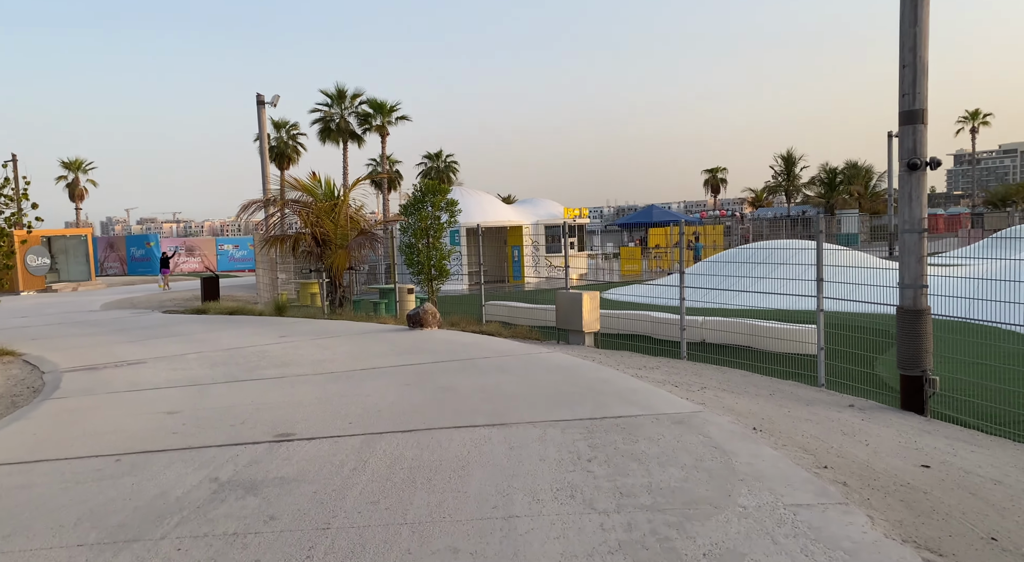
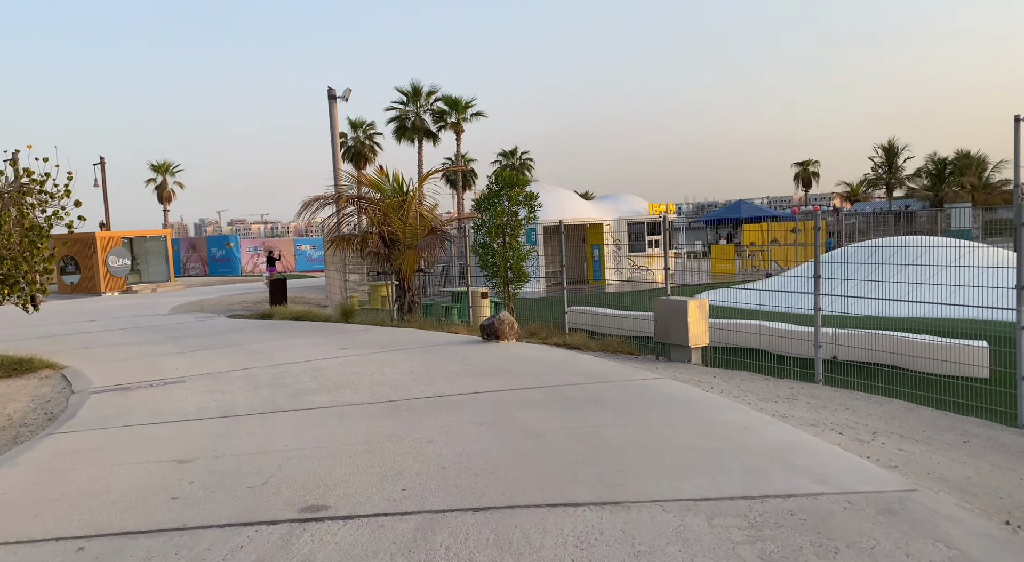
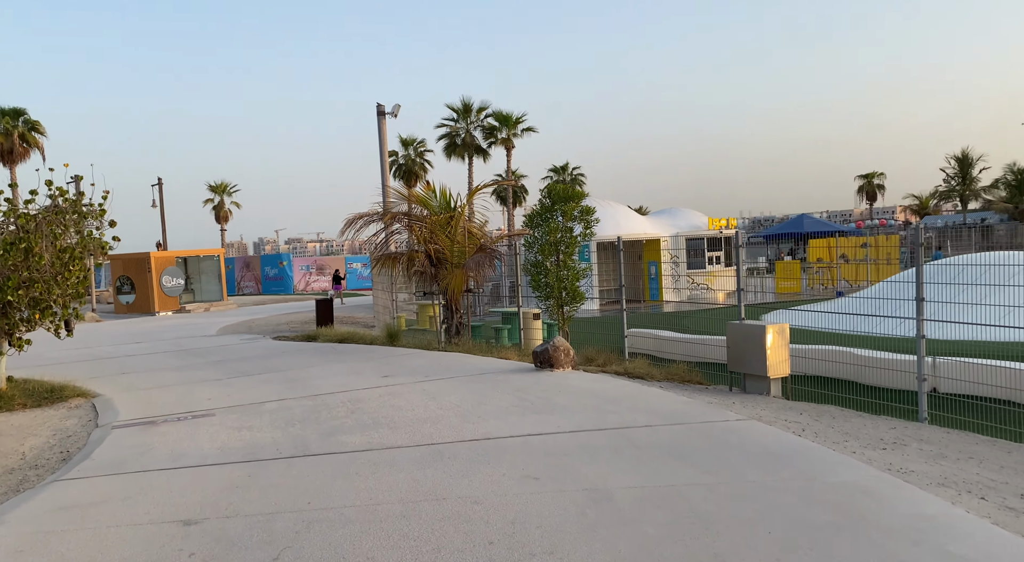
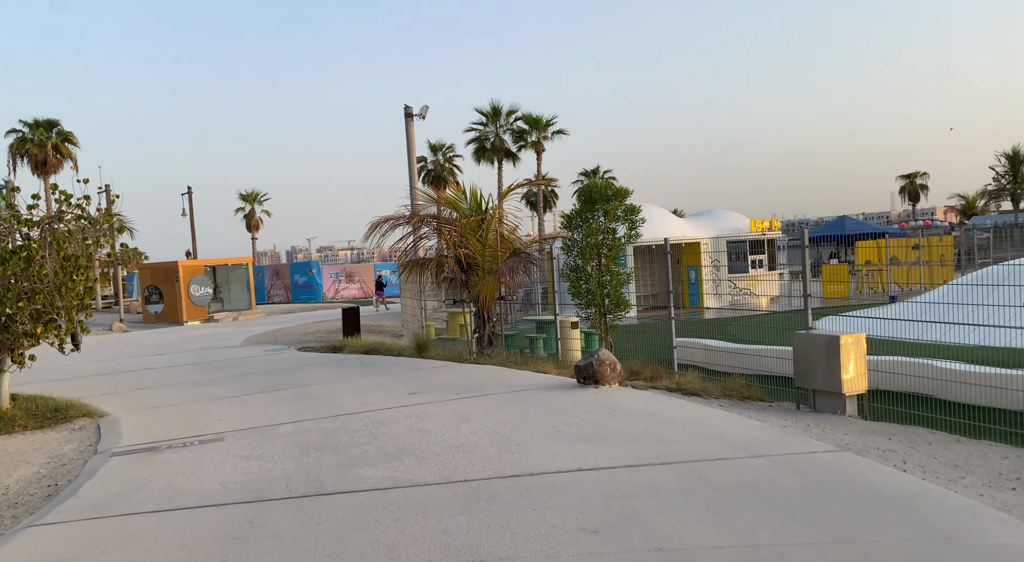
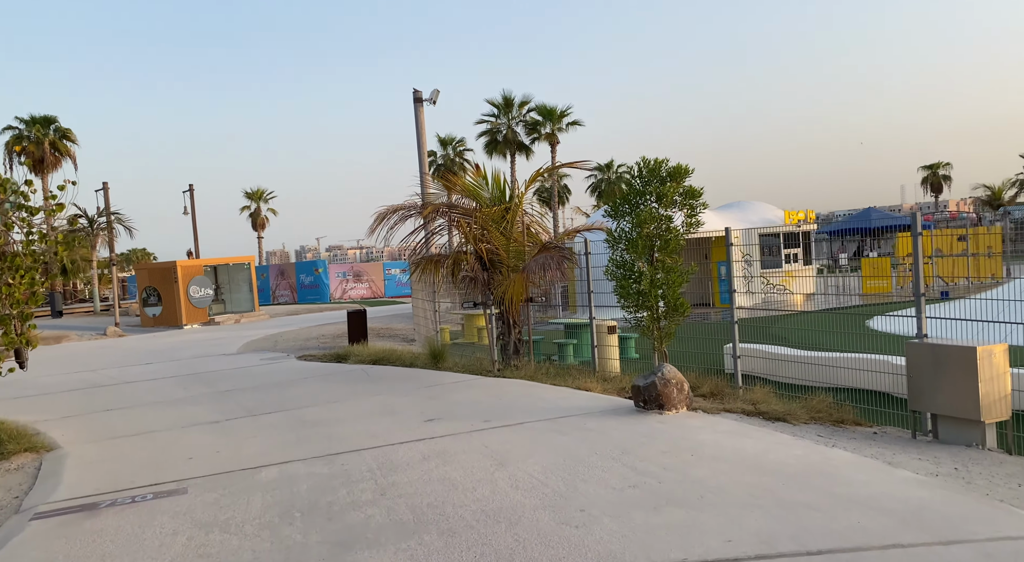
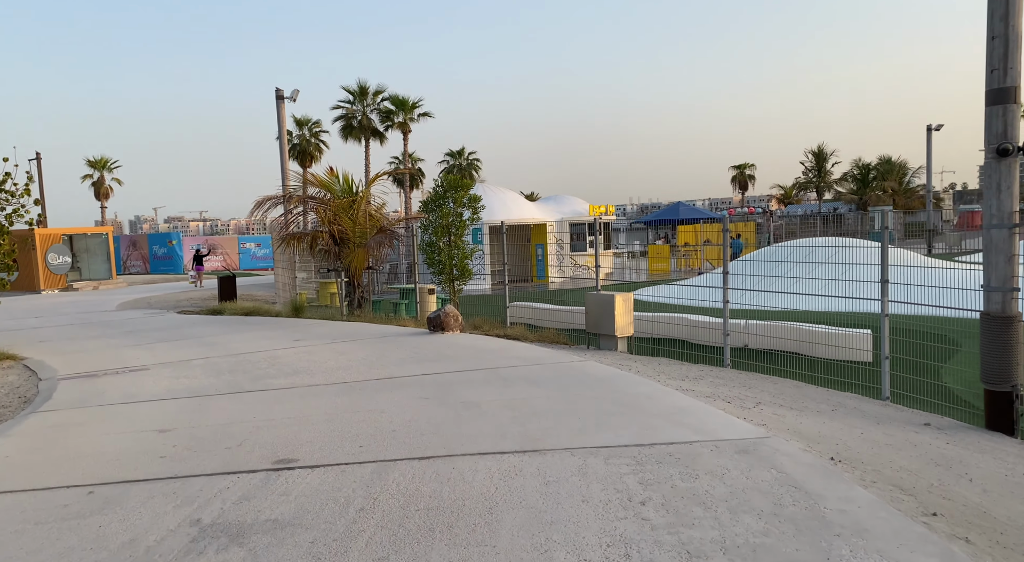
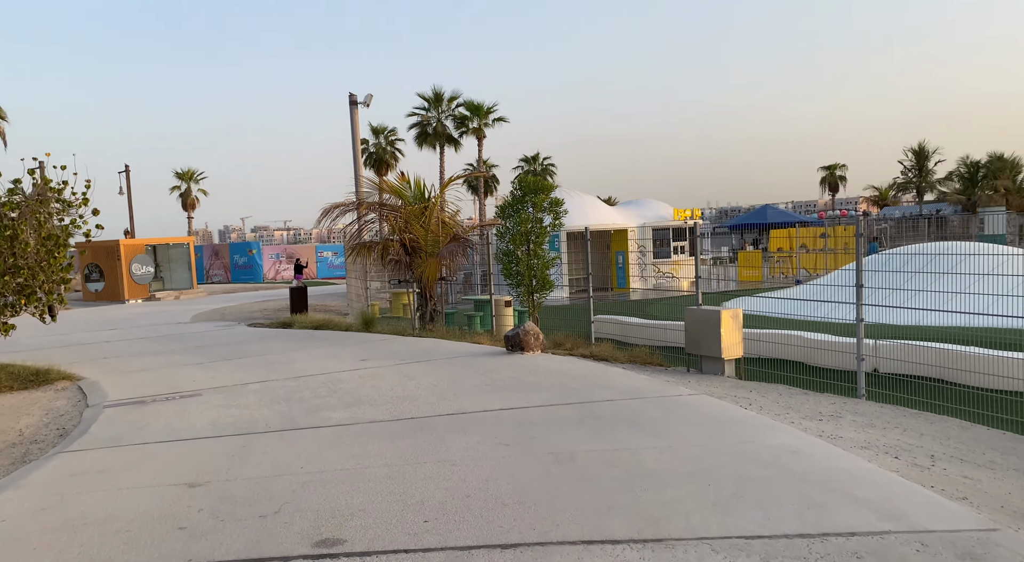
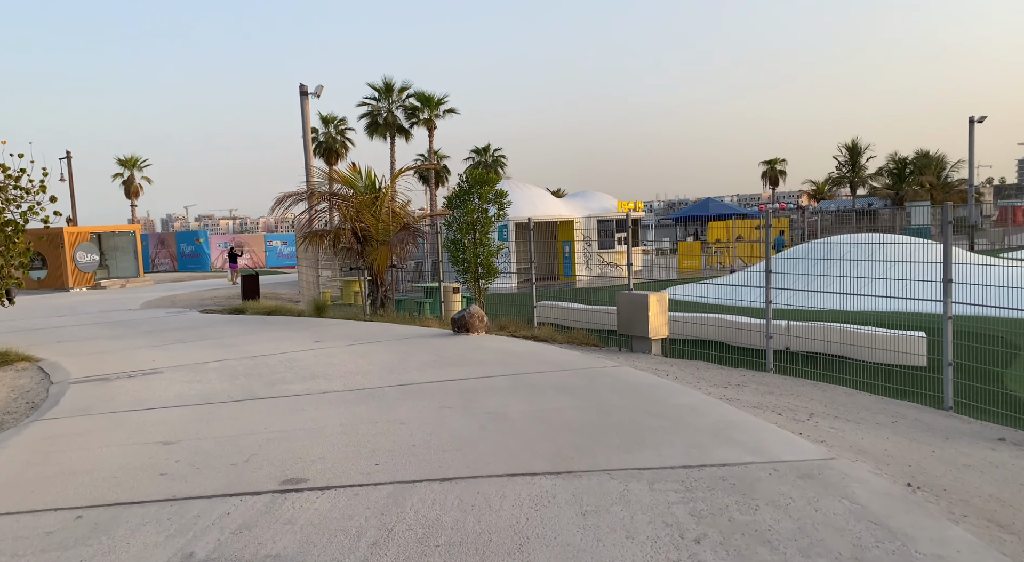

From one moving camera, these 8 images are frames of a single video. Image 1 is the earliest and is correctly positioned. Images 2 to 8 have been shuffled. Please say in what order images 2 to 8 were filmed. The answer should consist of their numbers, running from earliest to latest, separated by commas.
6, 8, 2, 7, 3, 4, 5
